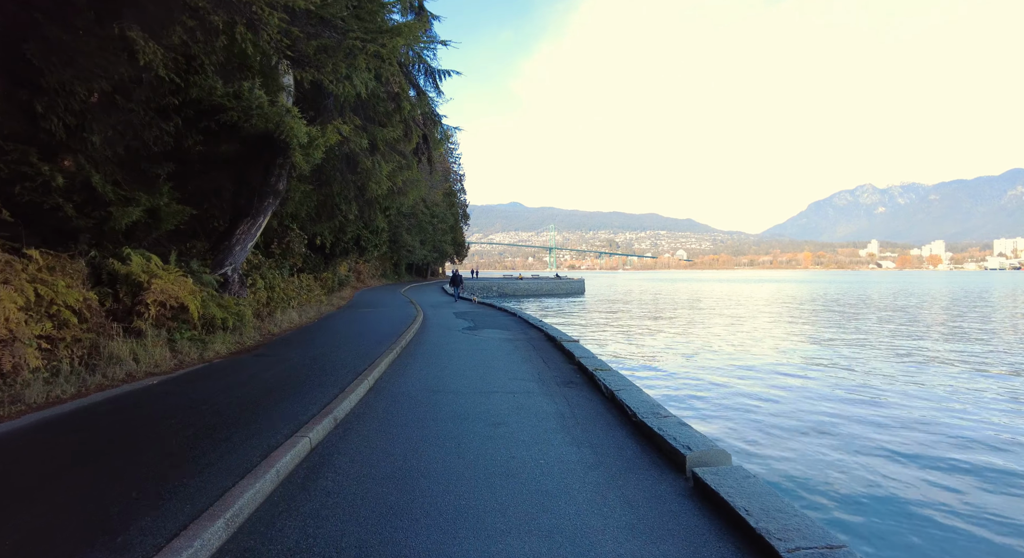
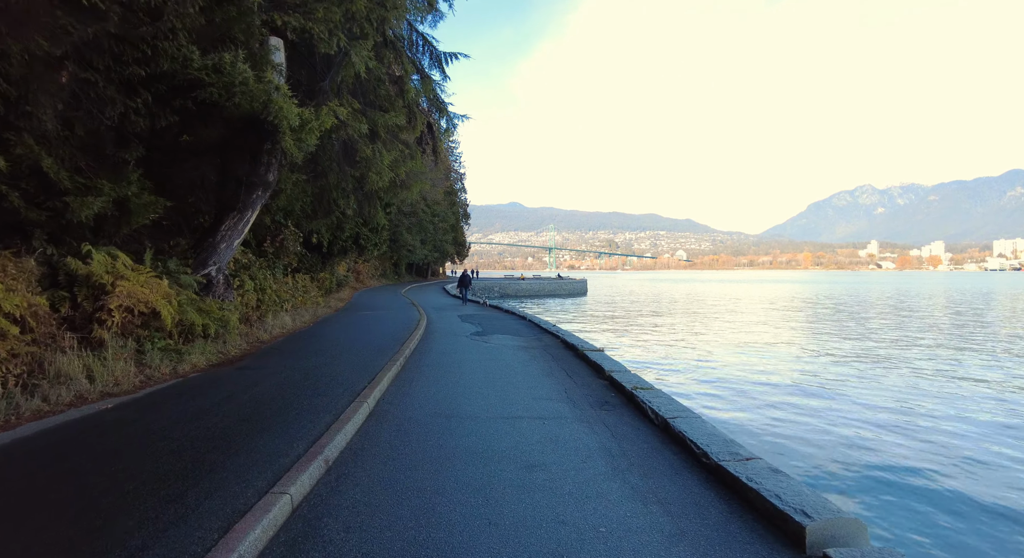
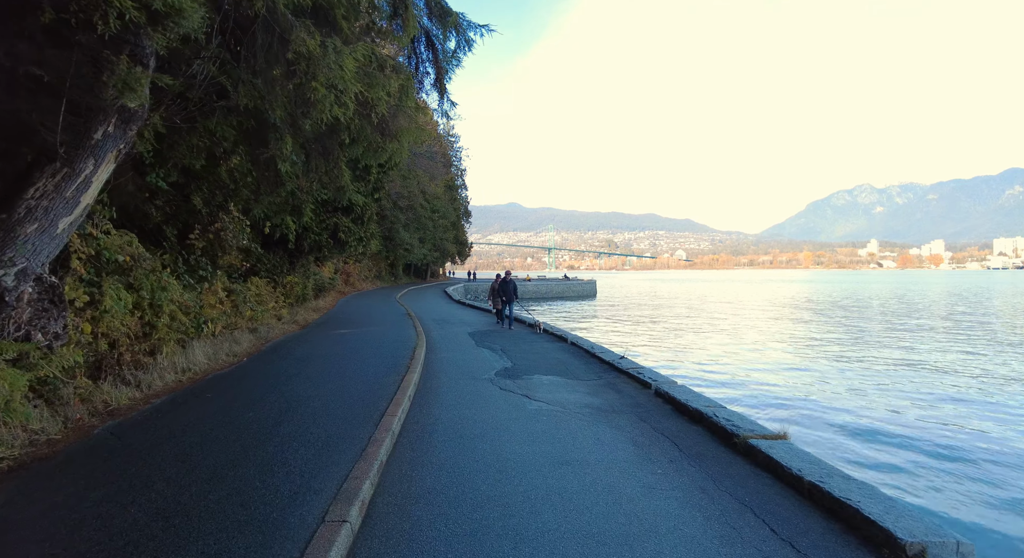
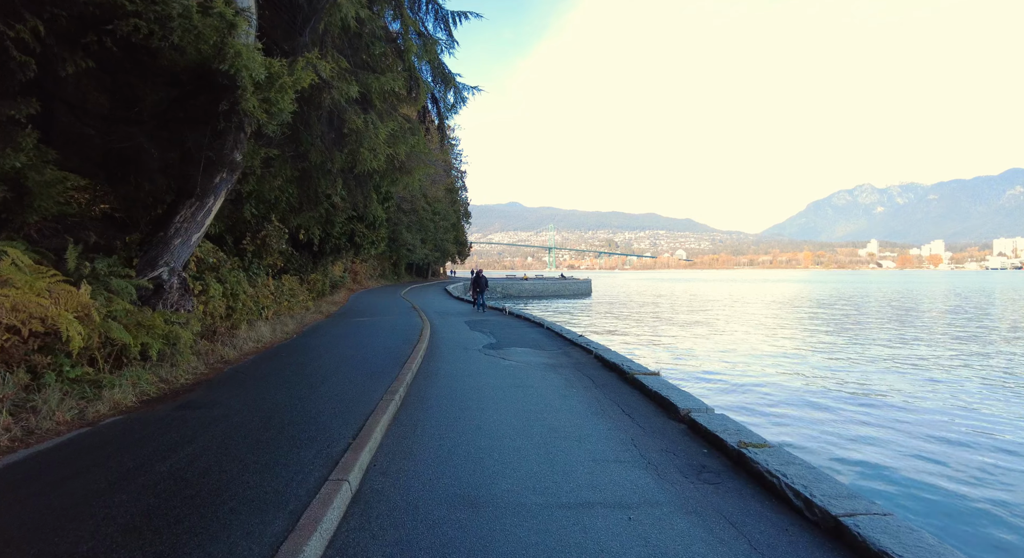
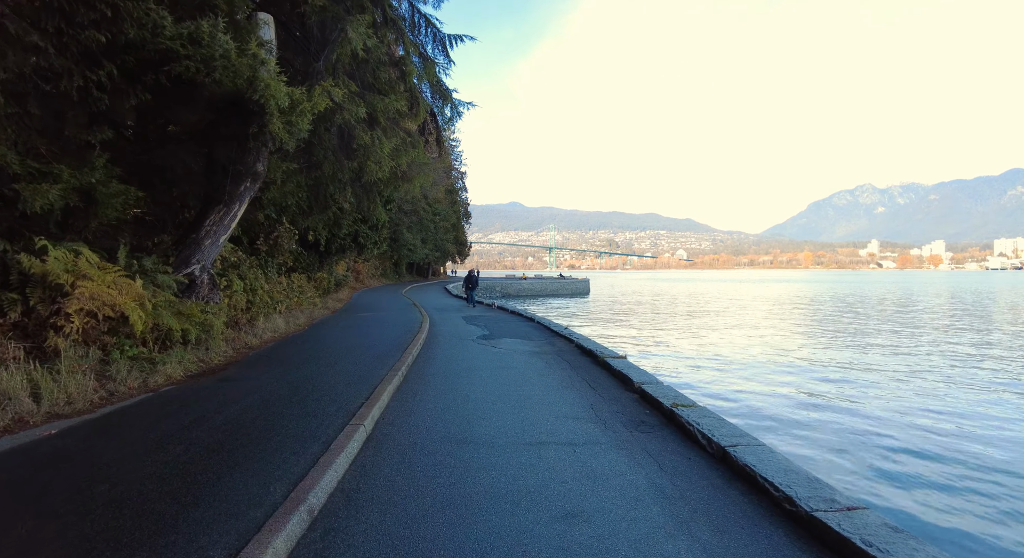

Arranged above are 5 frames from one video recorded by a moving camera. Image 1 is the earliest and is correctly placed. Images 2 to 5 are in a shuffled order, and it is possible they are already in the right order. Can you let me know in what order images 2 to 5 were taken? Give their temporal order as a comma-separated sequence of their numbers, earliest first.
2, 5, 4, 3
